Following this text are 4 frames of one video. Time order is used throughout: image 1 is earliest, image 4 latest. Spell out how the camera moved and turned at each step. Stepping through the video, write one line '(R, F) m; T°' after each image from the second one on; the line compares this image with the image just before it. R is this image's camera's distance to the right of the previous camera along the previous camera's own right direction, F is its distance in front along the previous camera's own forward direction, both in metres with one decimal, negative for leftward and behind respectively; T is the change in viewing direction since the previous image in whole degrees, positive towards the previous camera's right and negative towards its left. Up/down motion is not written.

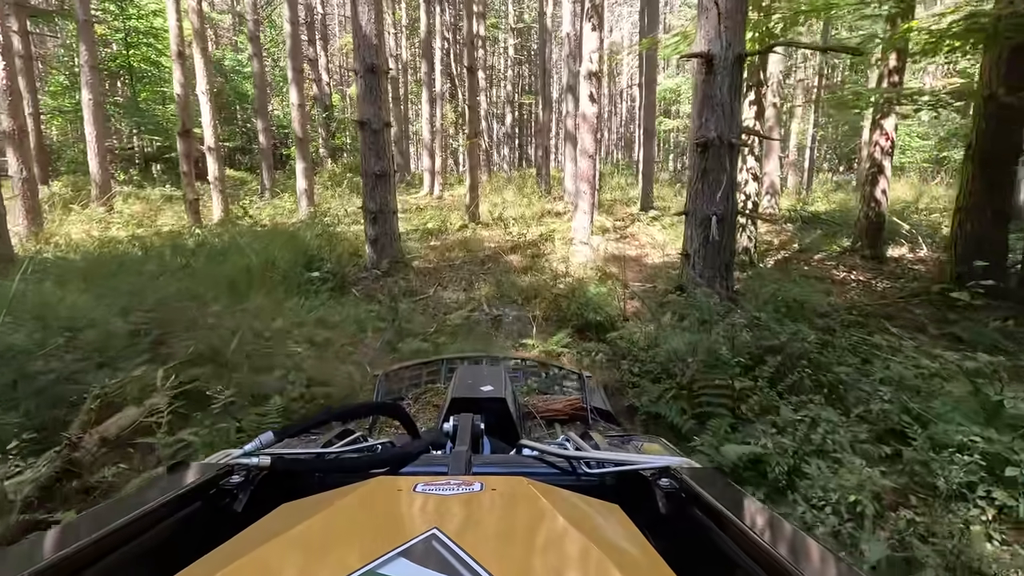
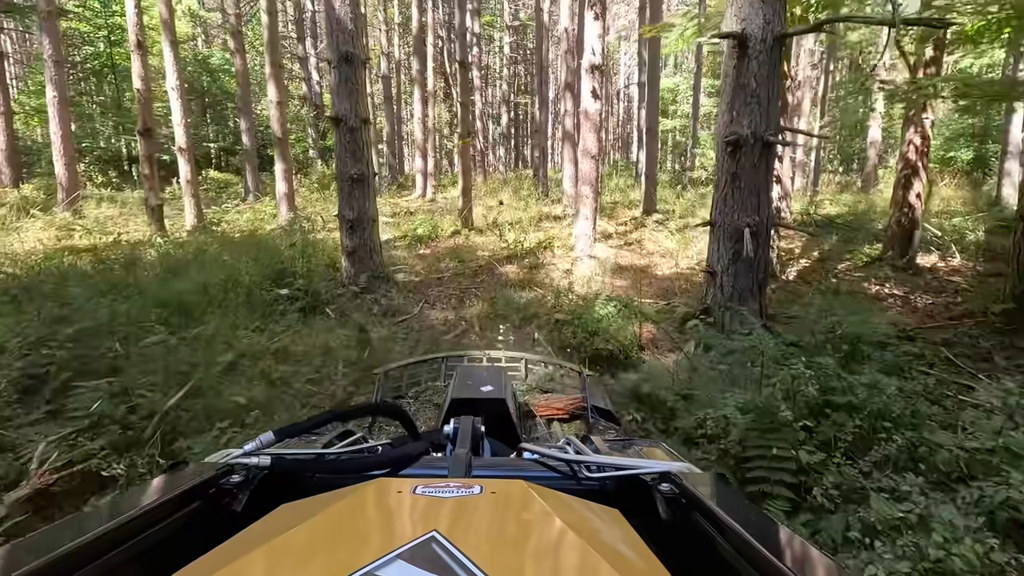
(0.0, +1.0) m; 0°
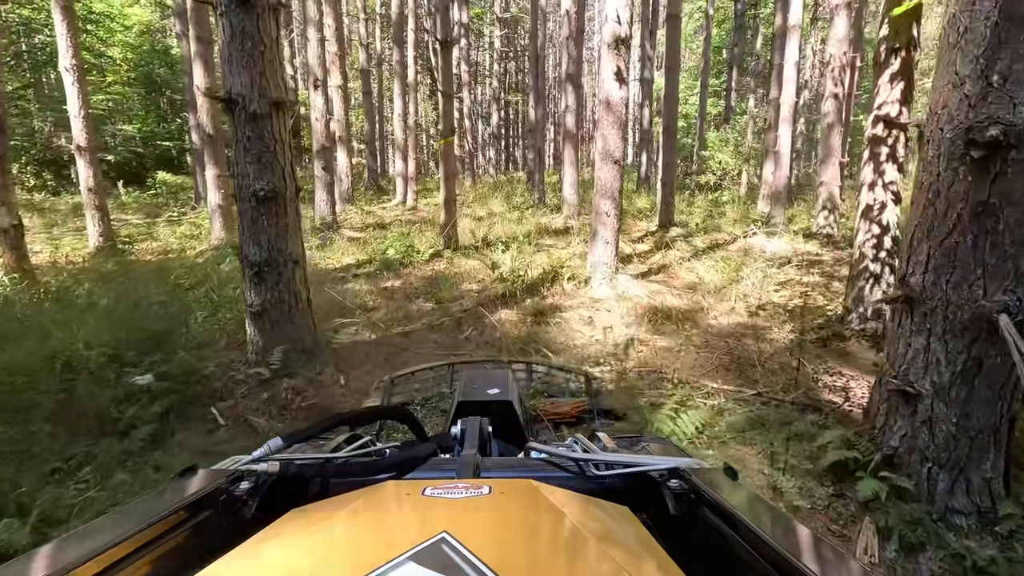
(-0.1, +2.7) m; +1°
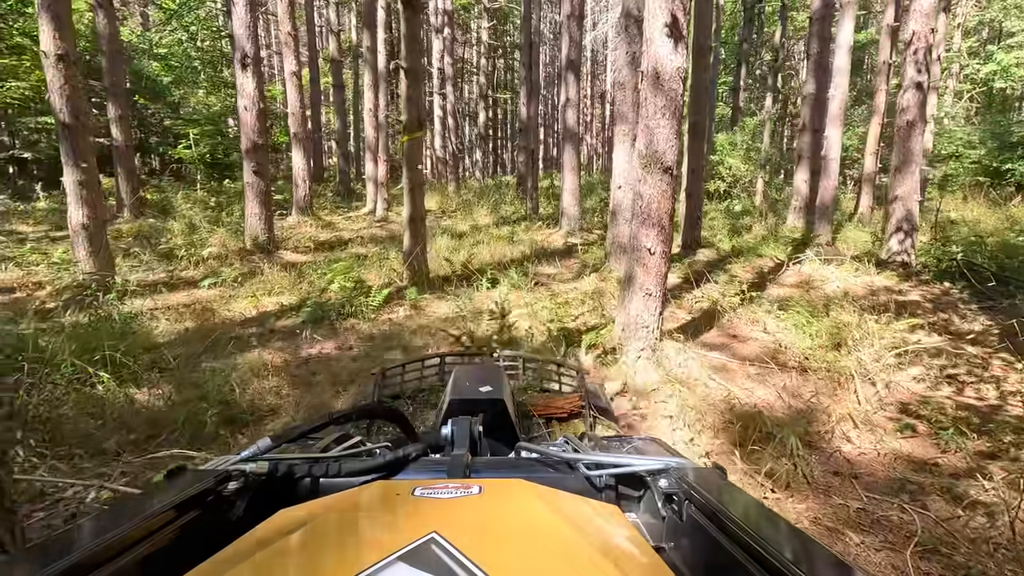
(0.0, +3.0) m; +1°
